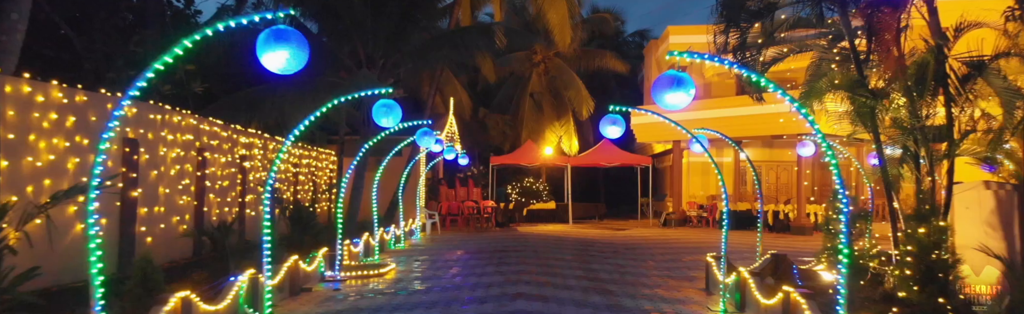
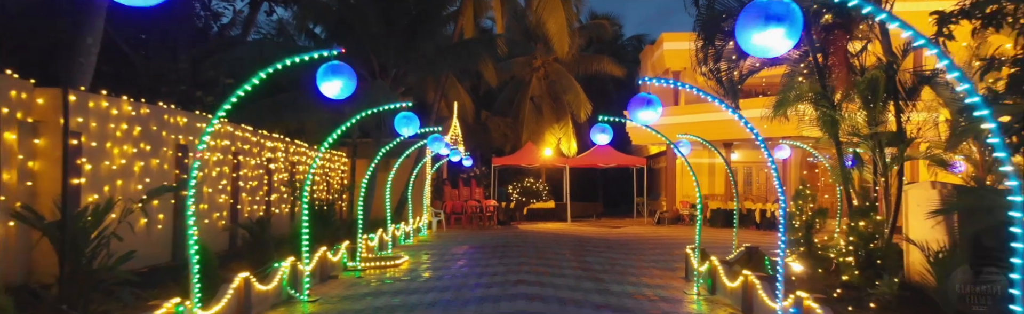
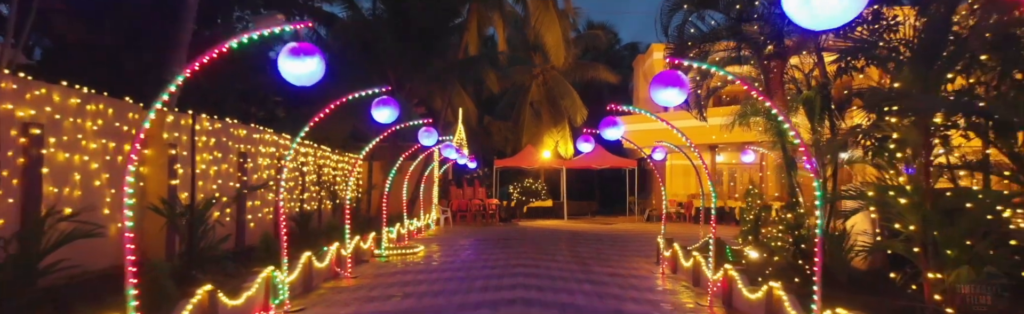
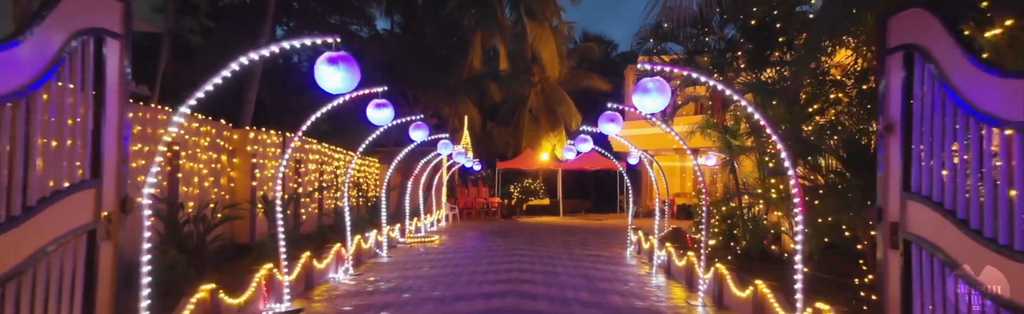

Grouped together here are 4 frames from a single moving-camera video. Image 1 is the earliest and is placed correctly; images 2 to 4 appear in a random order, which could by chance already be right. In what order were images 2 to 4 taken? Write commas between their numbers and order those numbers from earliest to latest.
2, 3, 4
